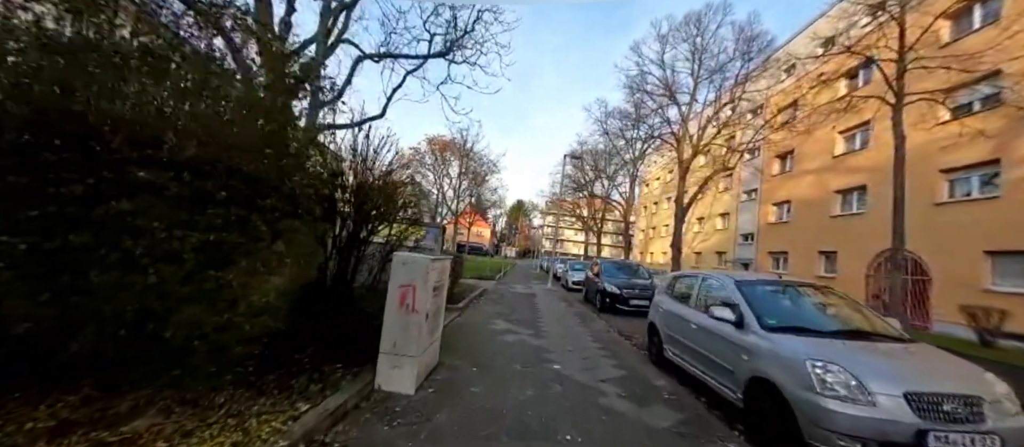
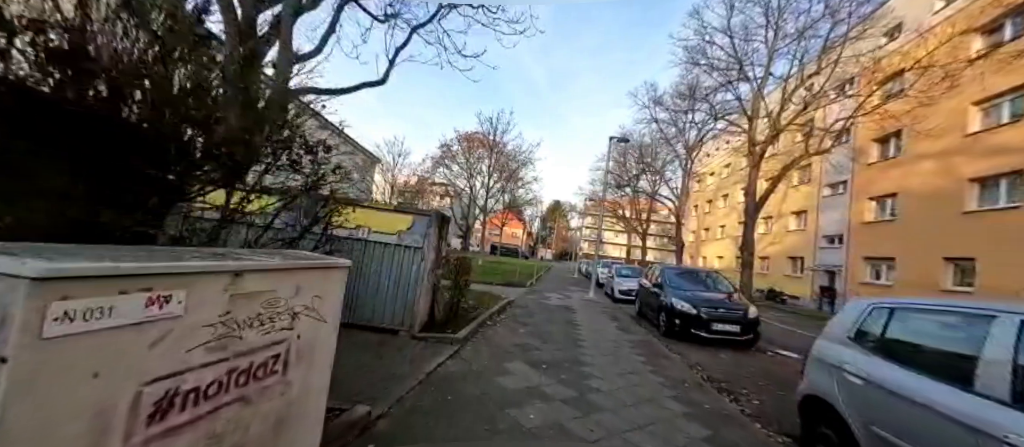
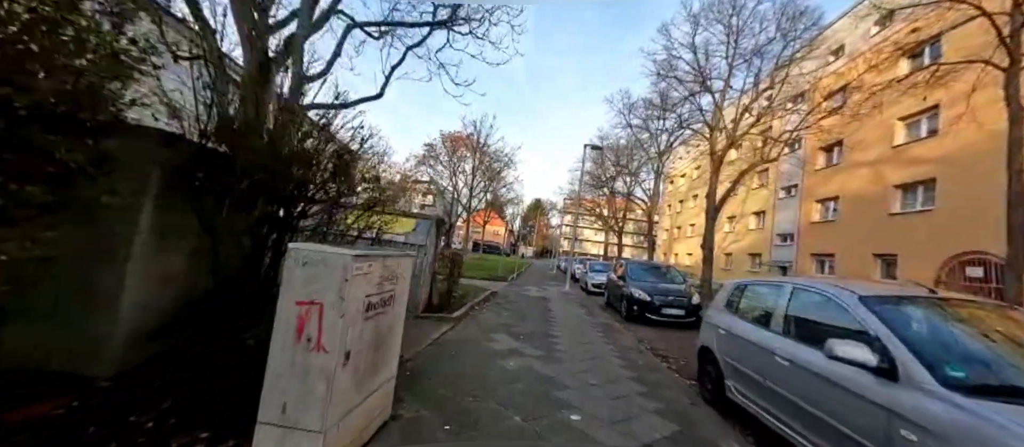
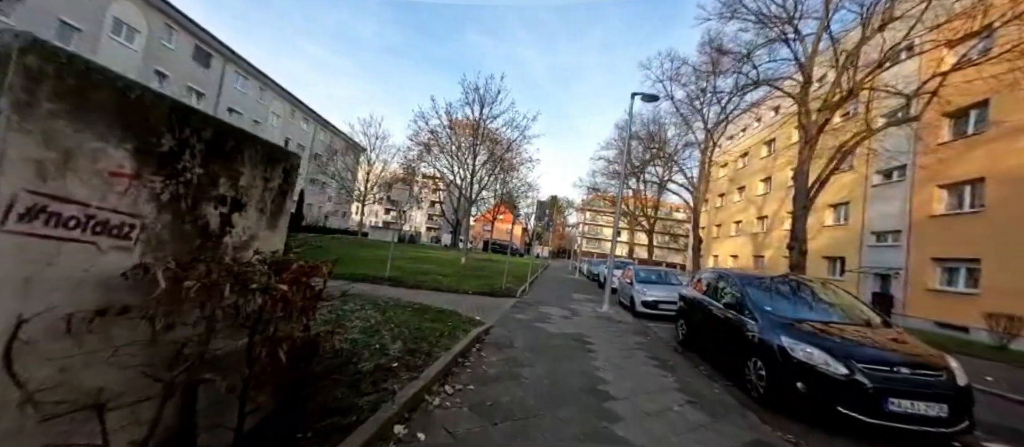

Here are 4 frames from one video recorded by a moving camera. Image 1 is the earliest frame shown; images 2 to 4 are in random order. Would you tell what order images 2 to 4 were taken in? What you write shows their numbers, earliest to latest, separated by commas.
3, 2, 4
